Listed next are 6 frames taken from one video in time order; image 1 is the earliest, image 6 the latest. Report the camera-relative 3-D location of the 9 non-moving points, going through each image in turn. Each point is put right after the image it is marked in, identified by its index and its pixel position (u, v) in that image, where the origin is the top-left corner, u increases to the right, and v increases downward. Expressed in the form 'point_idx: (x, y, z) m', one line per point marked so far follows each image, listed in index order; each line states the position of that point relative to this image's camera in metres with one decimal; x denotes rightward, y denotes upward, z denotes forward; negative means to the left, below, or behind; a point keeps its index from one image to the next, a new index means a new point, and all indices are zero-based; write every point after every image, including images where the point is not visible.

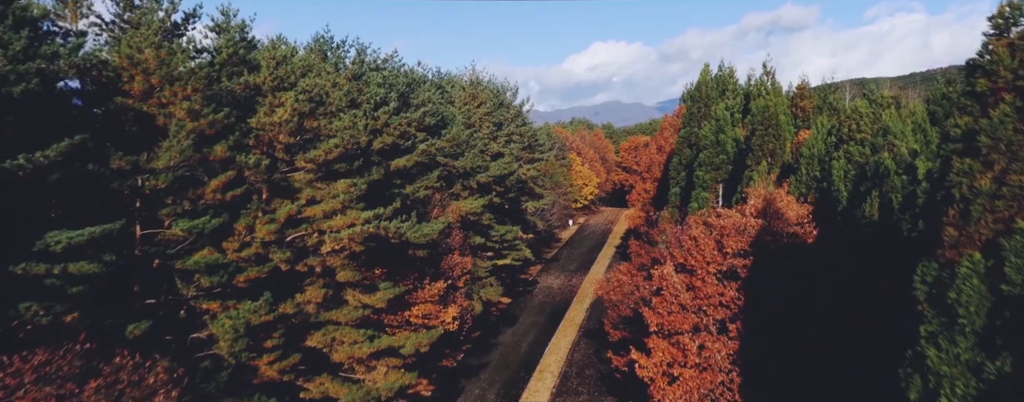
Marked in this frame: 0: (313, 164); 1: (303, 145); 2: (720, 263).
0: (-5.3, +1.0, +15.6) m
1: (-5.8, +1.6, +16.2) m
2: (+5.0, -1.5, +14.0) m
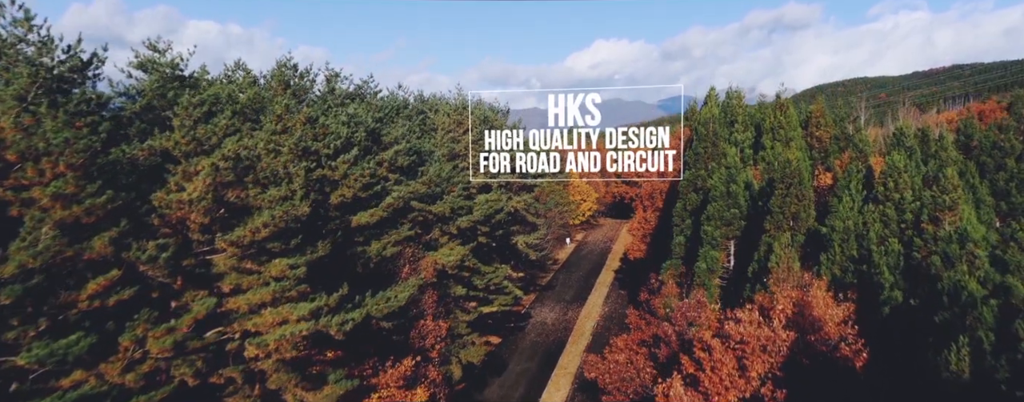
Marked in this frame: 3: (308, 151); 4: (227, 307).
0: (-6.0, -1.0, +12.6) m
1: (-6.5, -0.4, +13.2) m
2: (+4.4, -3.5, +11.0) m
3: (-6.5, +1.6, +18.4) m
4: (-6.2, -2.3, +12.6) m
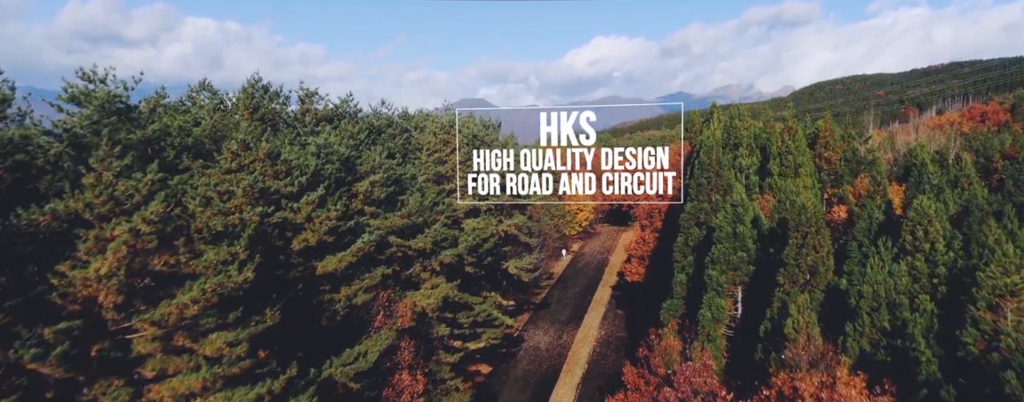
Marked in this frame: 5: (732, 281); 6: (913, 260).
0: (-6.5, -2.3, +10.7) m
1: (-6.9, -1.7, +11.2) m
2: (+3.9, -4.9, +9.1) m
3: (-7.0, +0.3, +16.4) m
4: (-6.7, -3.6, +10.7) m
5: (+6.8, -2.5, +18.1) m
6: (+10.1, -1.4, +14.7) m
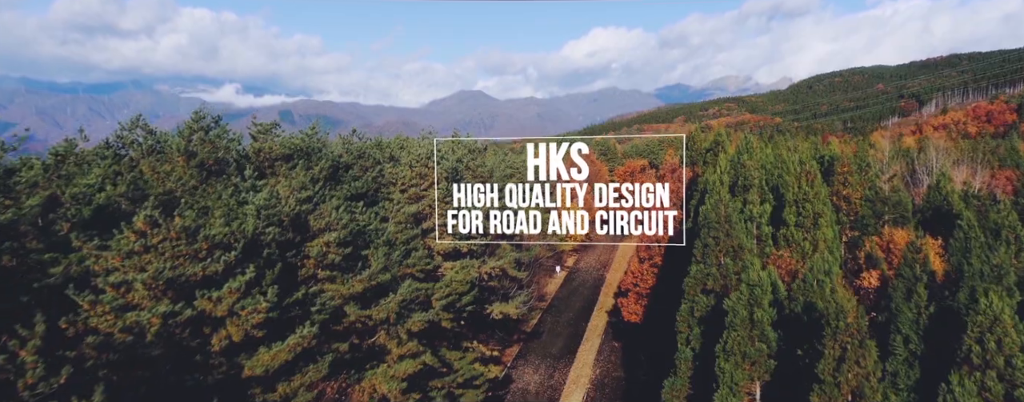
0: (-7.2, -4.5, +7.6) m
1: (-7.6, -3.9, +8.1) m
2: (+3.2, -7.0, +6.1) m
3: (-7.7, -1.8, +13.3) m
4: (-7.4, -5.8, +7.6) m
5: (+6.1, -4.6, +15.1) m
6: (+9.4, -3.6, +11.7) m
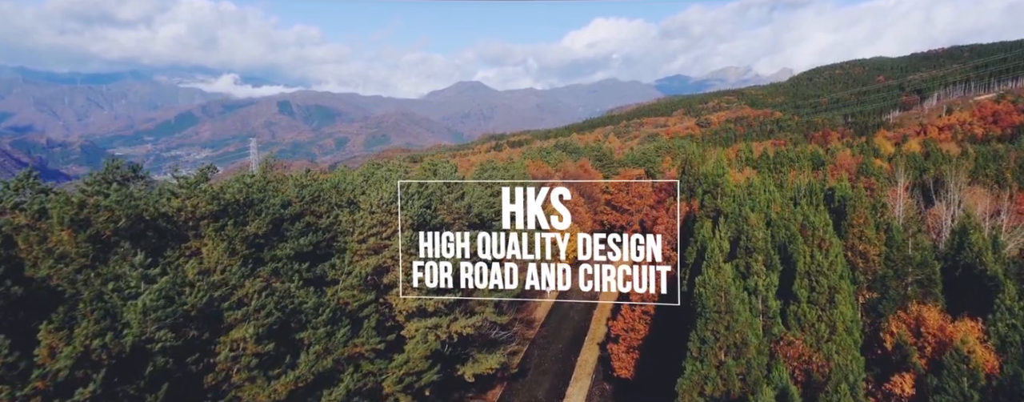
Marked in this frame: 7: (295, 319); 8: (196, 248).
0: (-8.3, -6.9, +4.3) m
1: (-8.7, -6.3, +4.9) m
2: (+2.1, -9.5, +2.9) m
3: (-8.8, -4.2, +10.0) m
4: (-8.5, -8.2, +4.4) m
5: (+5.0, -6.9, +11.8) m
6: (+8.3, -6.0, +8.4) m
7: (-6.6, -3.5, +17.8) m
8: (-10.2, -1.5, +18.7) m
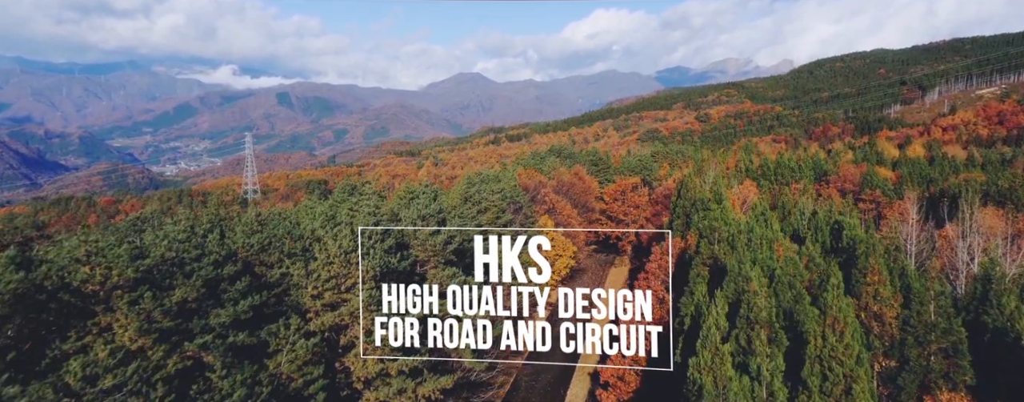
0: (-9.3, -9.0, +1.8) m
1: (-9.7, -8.4, +2.3) m
2: (+1.1, -11.7, +0.4) m
3: (-9.8, -6.2, +7.4) m
4: (-9.5, -10.3, +1.8) m
5: (+4.0, -9.0, +9.3) m
6: (+7.3, -8.1, +5.9) m
7: (-7.6, -5.5, +15.1) m
8: (-11.2, -3.5, +16.0) m
